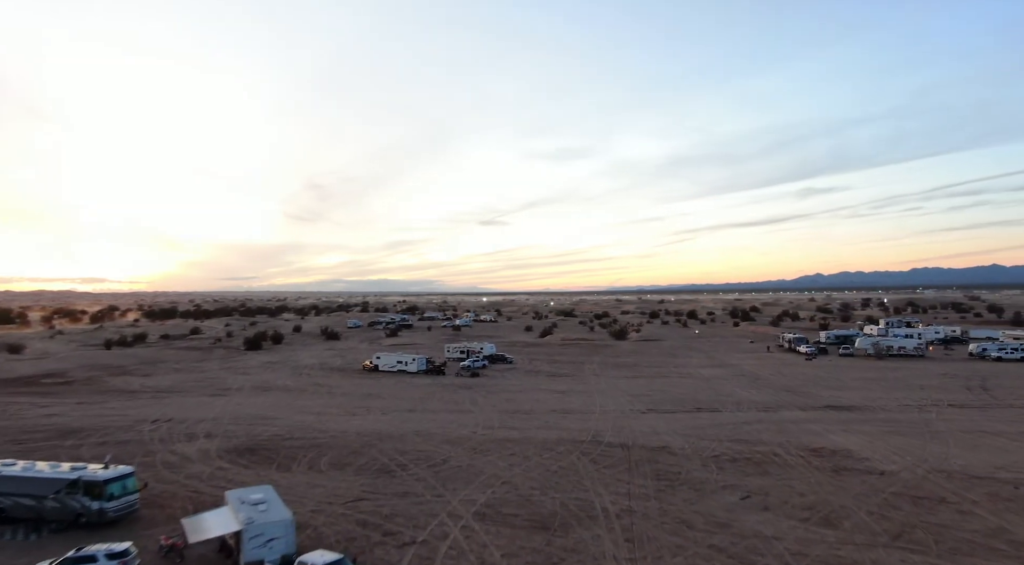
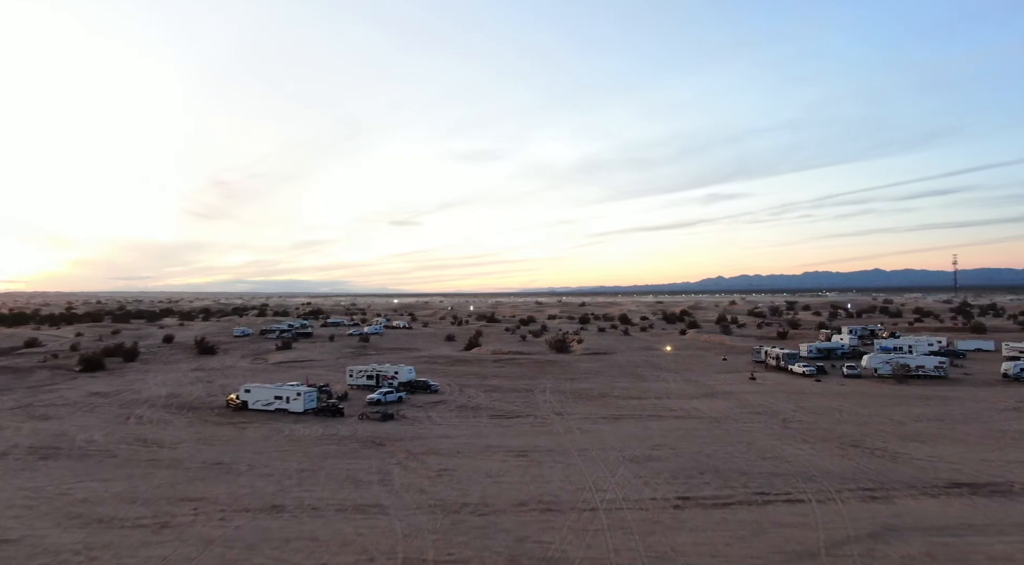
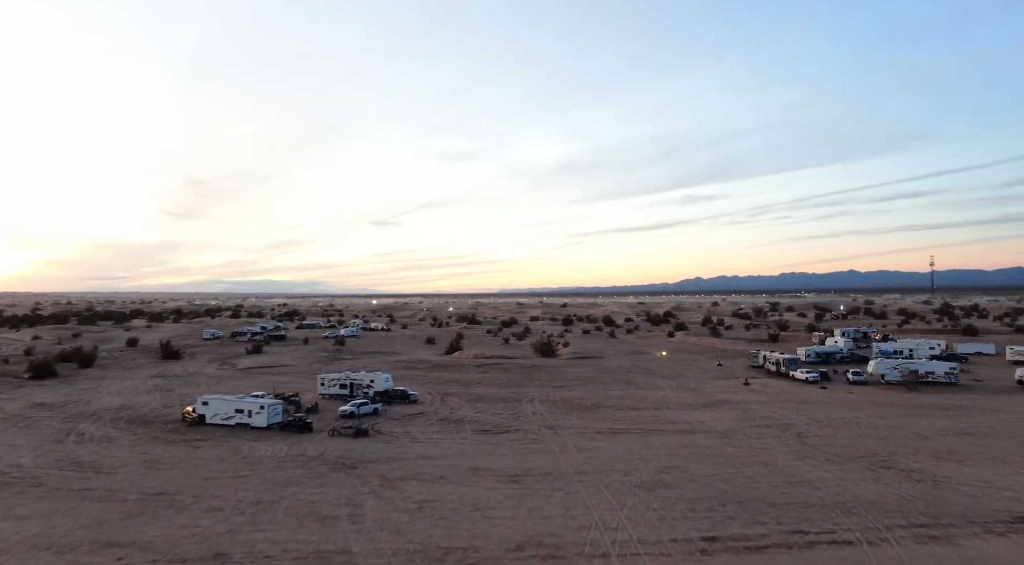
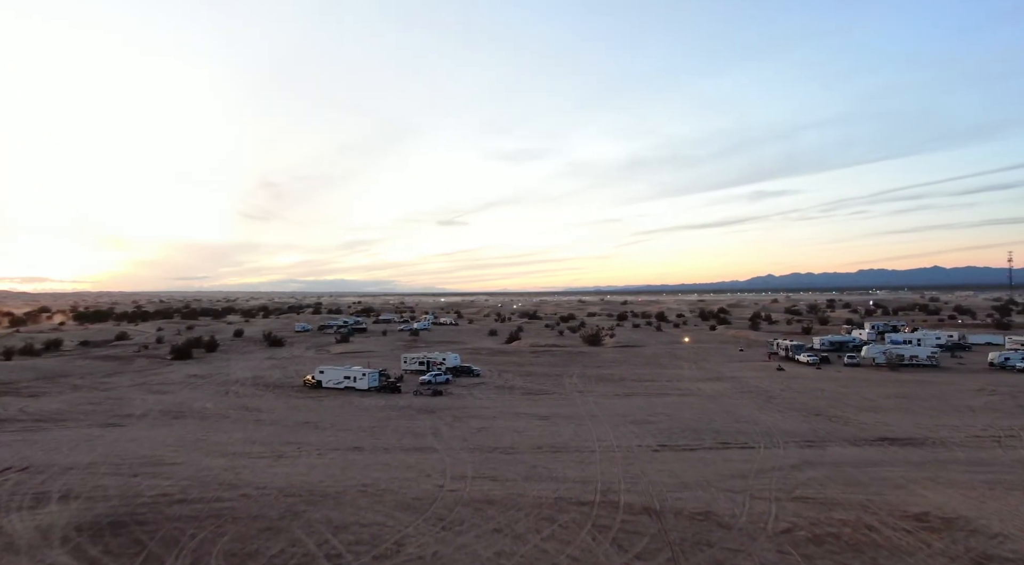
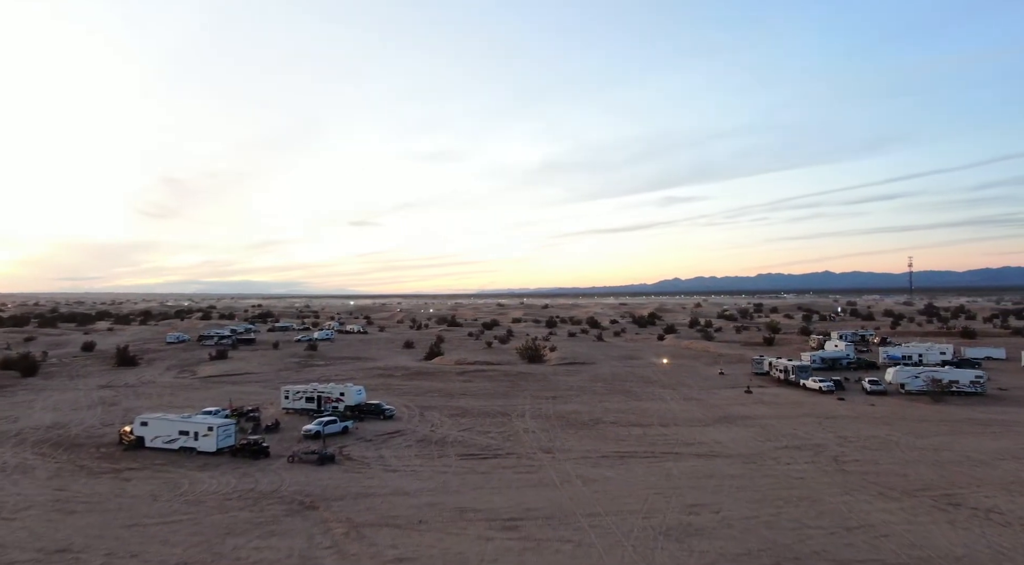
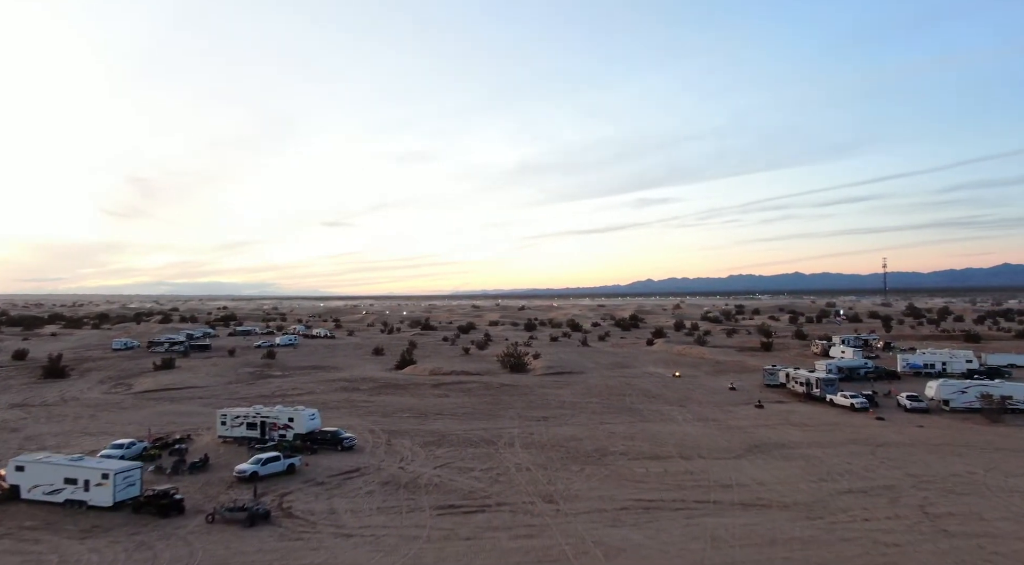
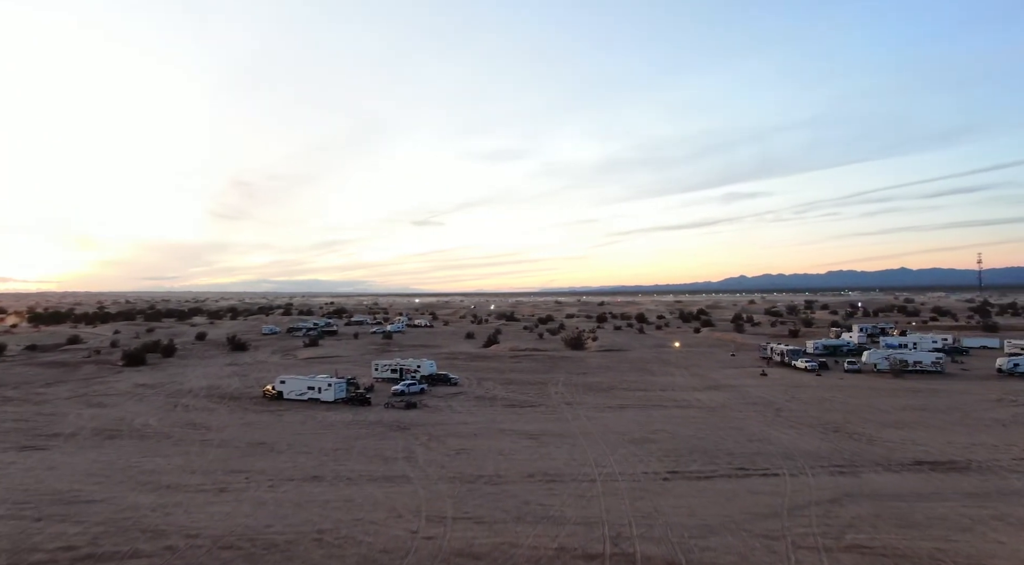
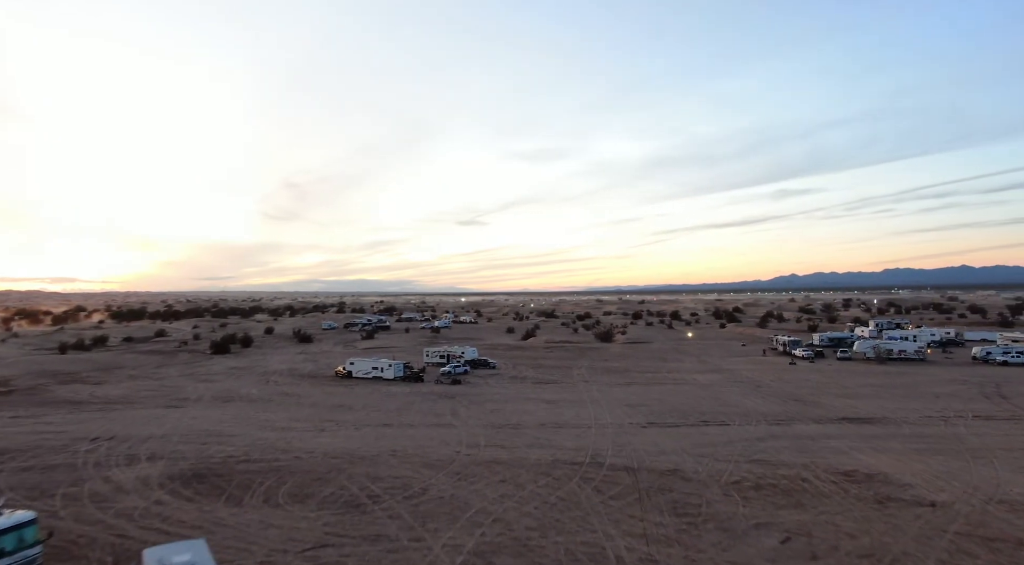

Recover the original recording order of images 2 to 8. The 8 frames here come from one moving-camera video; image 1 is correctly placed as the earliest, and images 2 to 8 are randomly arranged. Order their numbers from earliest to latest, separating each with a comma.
8, 4, 7, 2, 3, 5, 6
